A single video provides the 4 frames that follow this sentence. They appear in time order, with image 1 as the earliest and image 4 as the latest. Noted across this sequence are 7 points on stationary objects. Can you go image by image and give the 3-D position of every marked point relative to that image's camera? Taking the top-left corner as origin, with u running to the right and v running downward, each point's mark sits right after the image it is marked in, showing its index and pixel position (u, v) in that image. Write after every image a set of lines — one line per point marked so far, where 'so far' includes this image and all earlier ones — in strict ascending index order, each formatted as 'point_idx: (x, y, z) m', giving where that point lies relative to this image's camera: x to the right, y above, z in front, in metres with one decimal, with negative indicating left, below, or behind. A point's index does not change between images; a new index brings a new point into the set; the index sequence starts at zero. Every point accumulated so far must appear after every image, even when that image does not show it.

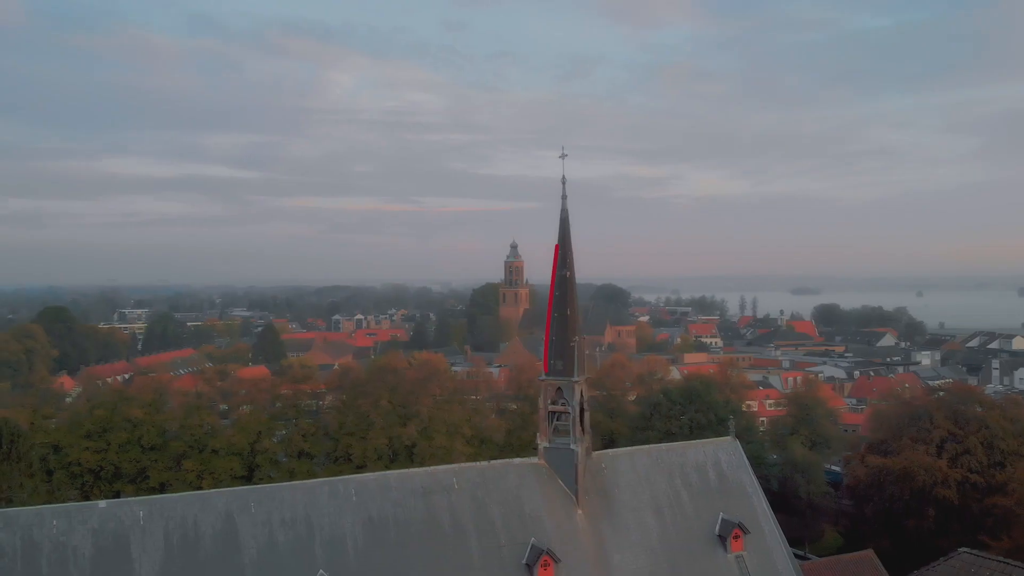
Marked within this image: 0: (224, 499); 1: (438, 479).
0: (-4.9, -3.6, +16.6) m
1: (-1.4, -3.6, +18.4) m
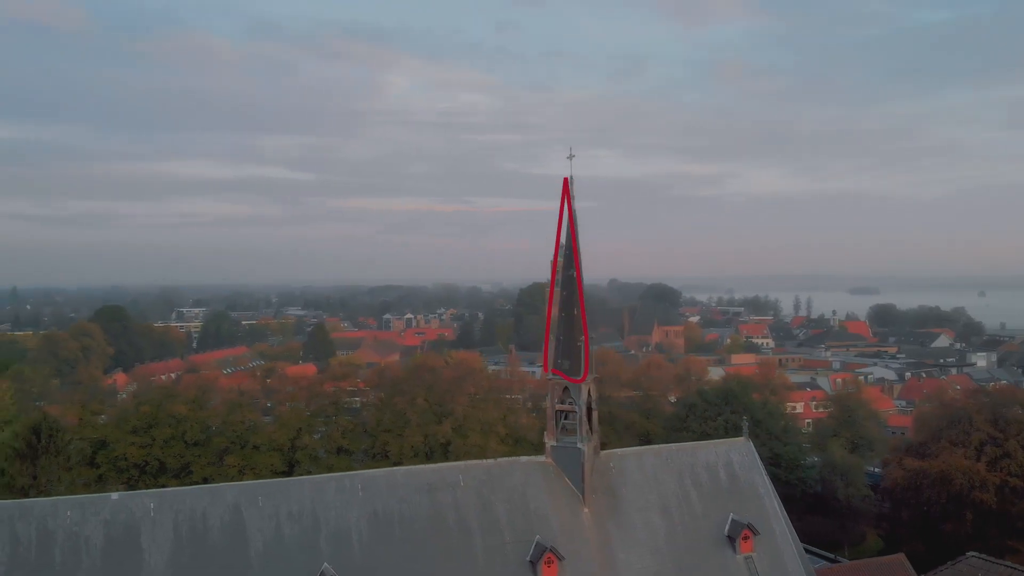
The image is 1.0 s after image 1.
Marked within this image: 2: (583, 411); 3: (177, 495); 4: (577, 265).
0: (-4.9, -3.6, +17.1) m
1: (-1.3, -3.6, +18.7) m
2: (+1.4, -2.4, +19.5) m
3: (-5.7, -3.5, +16.7) m
4: (+1.3, +0.5, +19.5) m
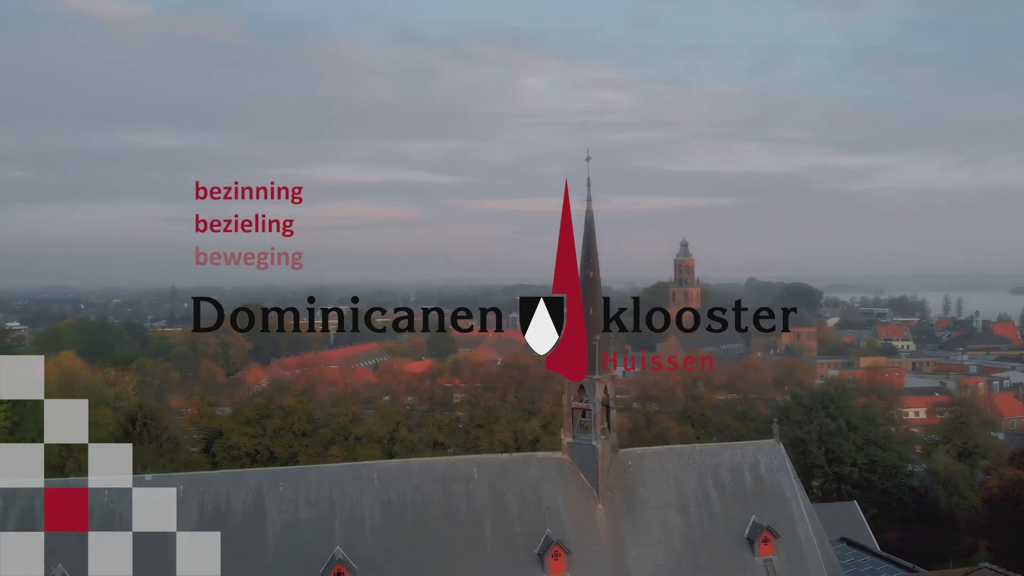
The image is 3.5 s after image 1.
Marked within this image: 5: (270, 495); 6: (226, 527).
0: (-4.8, -3.6, +18.5) m
1: (-1.1, -3.6, +19.5) m
2: (+1.8, -2.5, +19.9) m
3: (-5.7, -3.5, +18.2) m
4: (+1.6, +0.4, +20.0) m
5: (-4.5, -3.9, +18.3) m
6: (-5.2, -4.3, +17.8) m
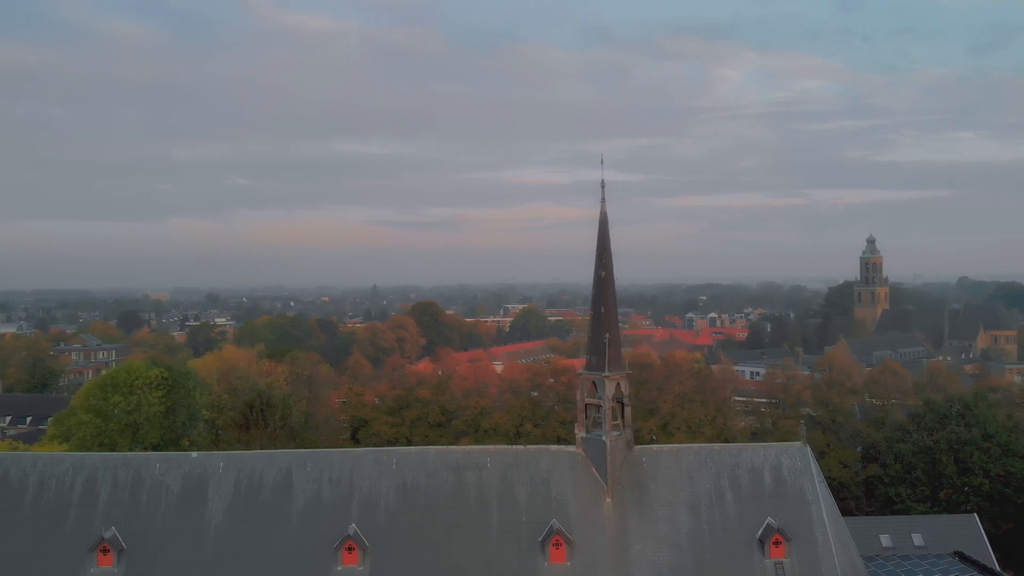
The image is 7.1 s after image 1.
0: (-4.7, -3.6, +20.5) m
1: (-0.8, -3.6, +20.7) m
2: (+2.1, -2.5, +20.5) m
3: (-5.6, -3.5, +20.4) m
4: (+2.0, +0.4, +20.6) m
5: (-4.4, -3.9, +20.3) m
6: (-5.2, -4.3, +19.9) m
